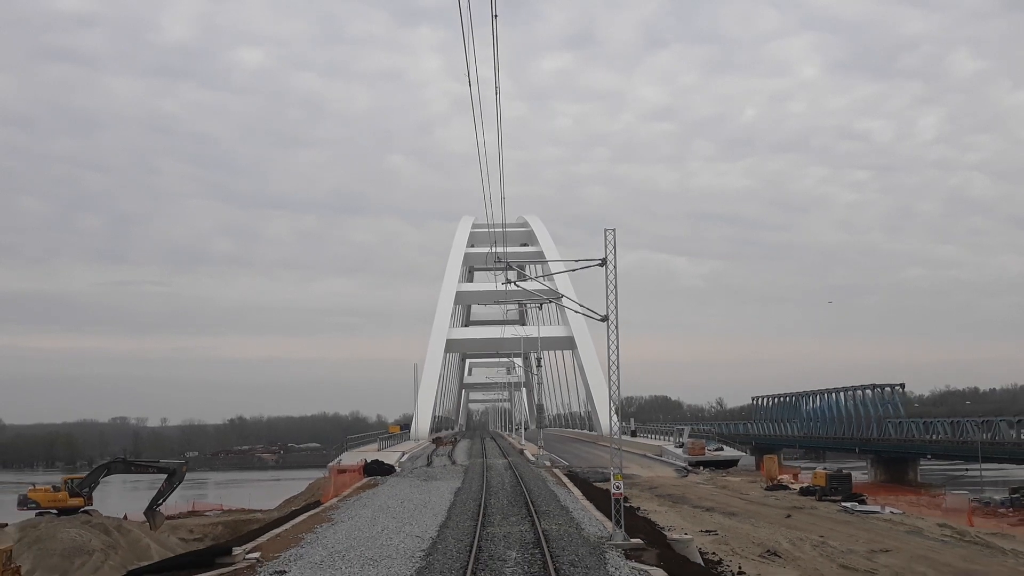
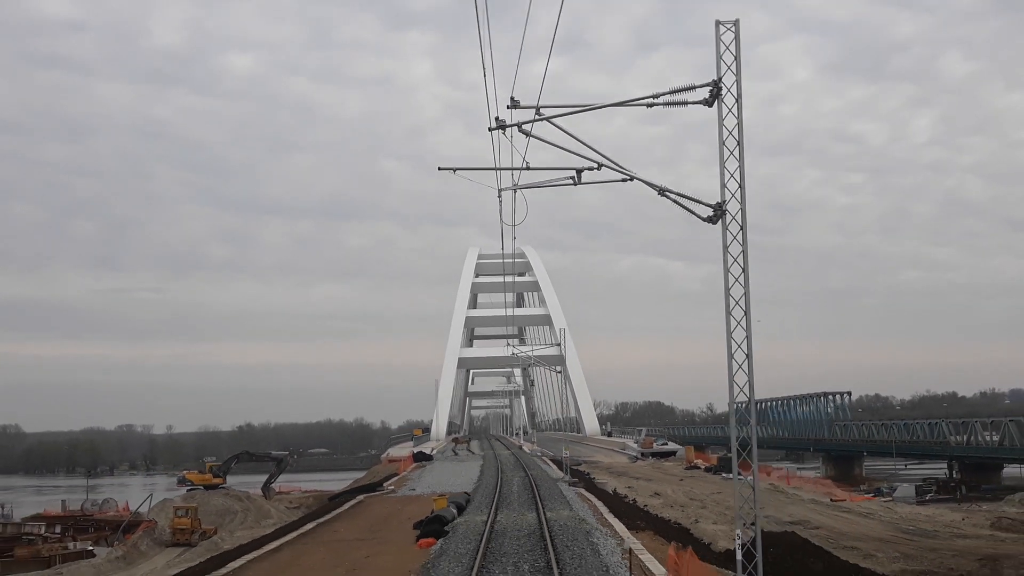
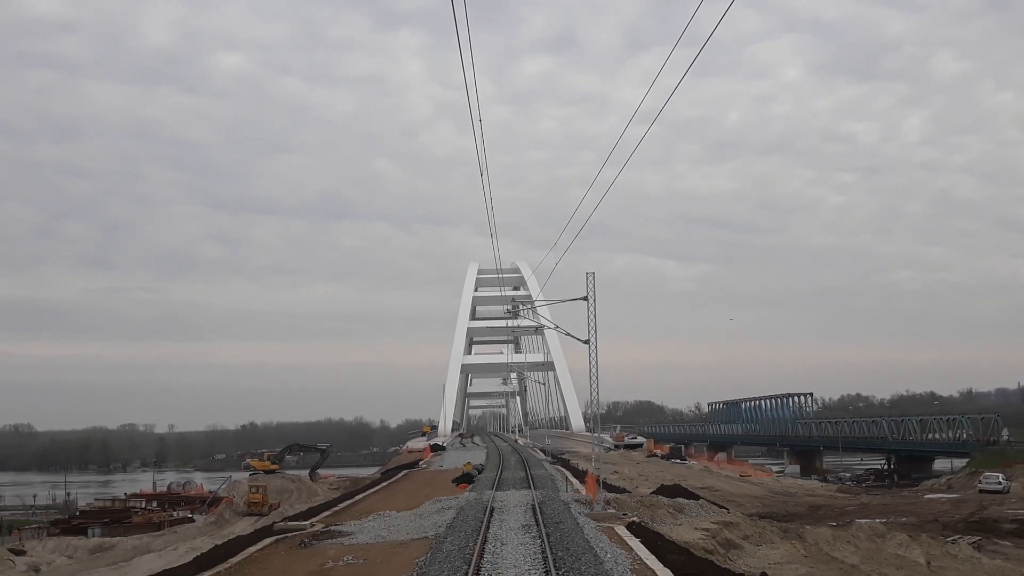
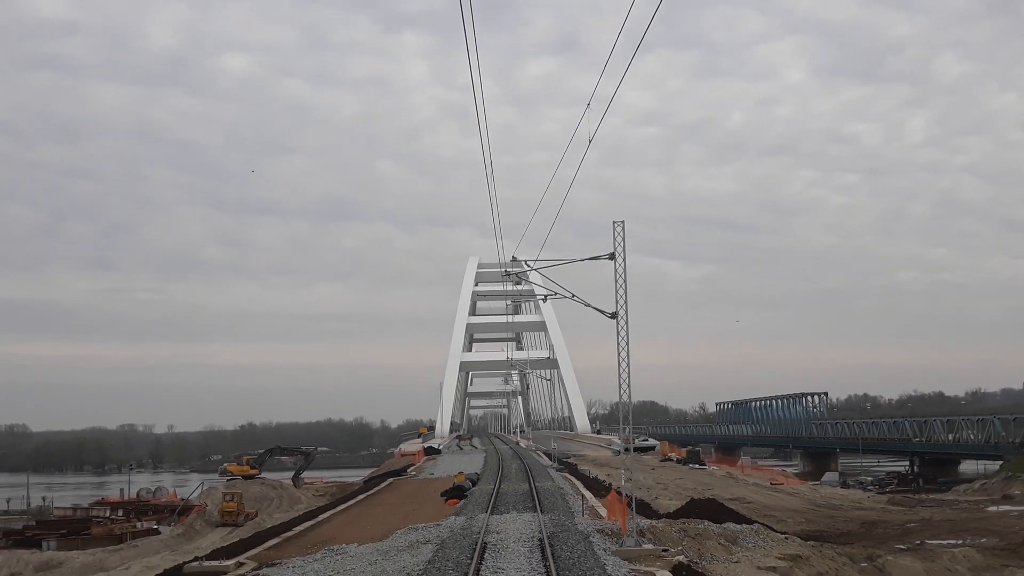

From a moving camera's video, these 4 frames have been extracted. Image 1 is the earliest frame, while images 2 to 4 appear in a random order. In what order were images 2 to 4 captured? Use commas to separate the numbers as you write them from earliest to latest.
2, 4, 3
